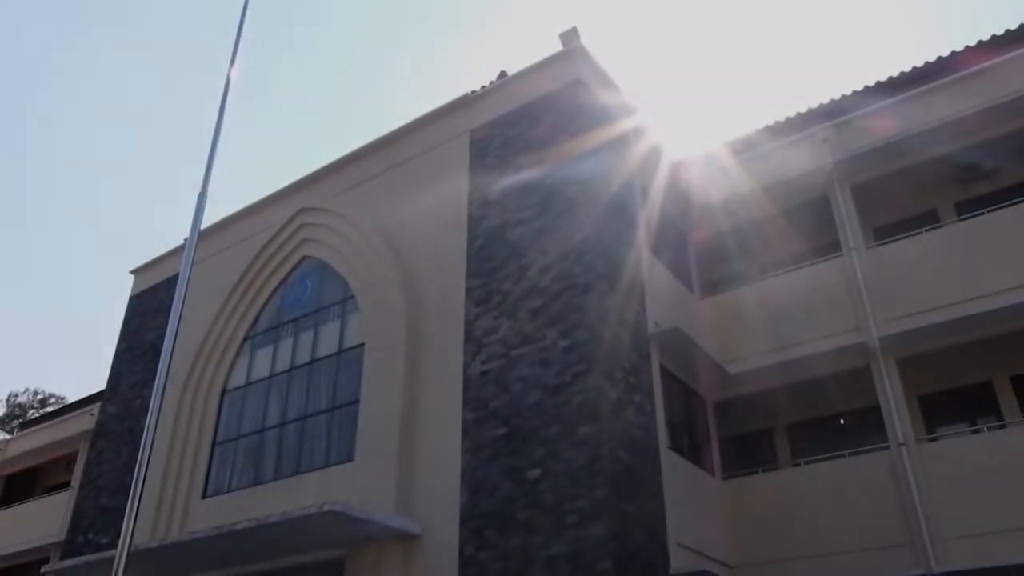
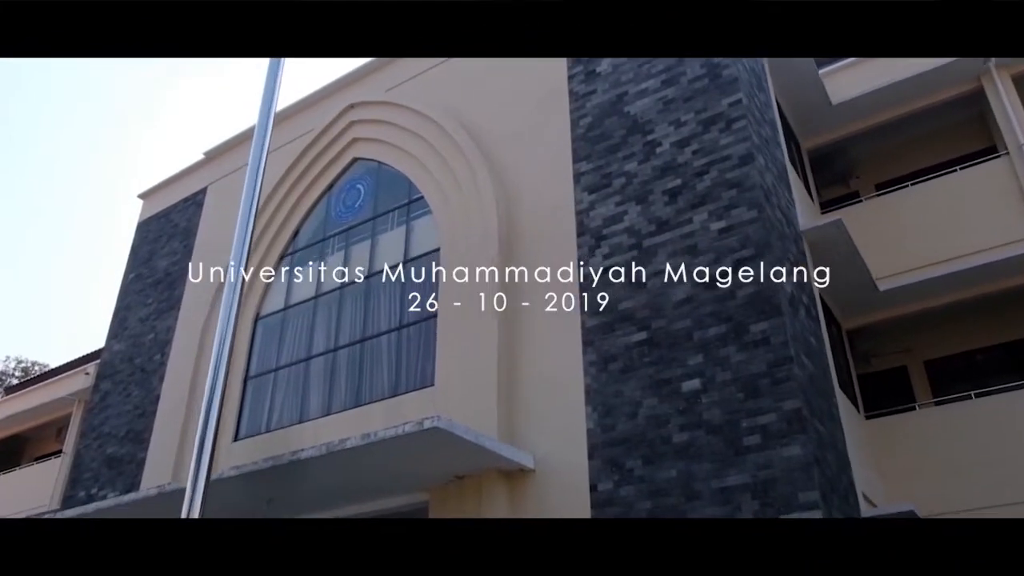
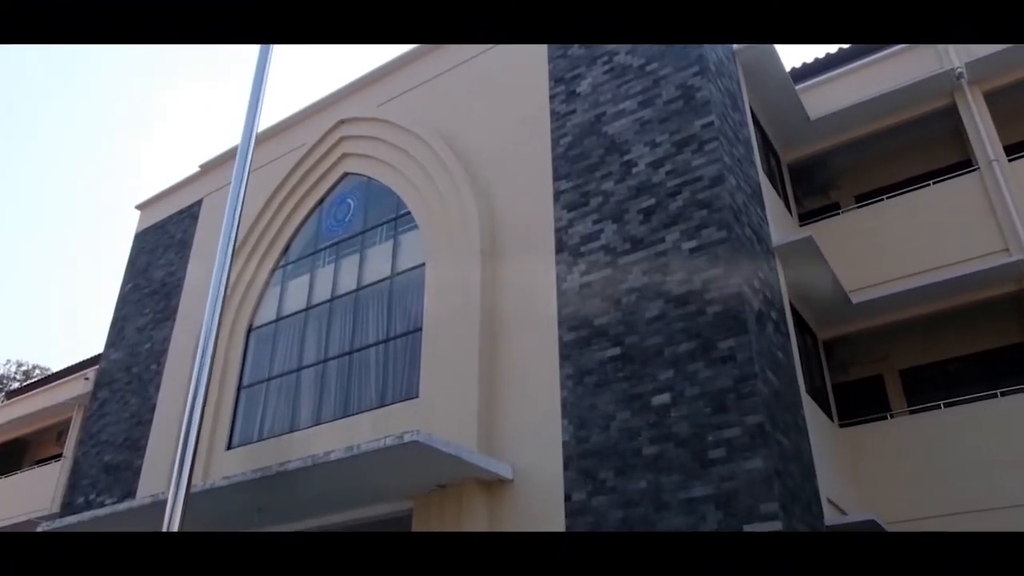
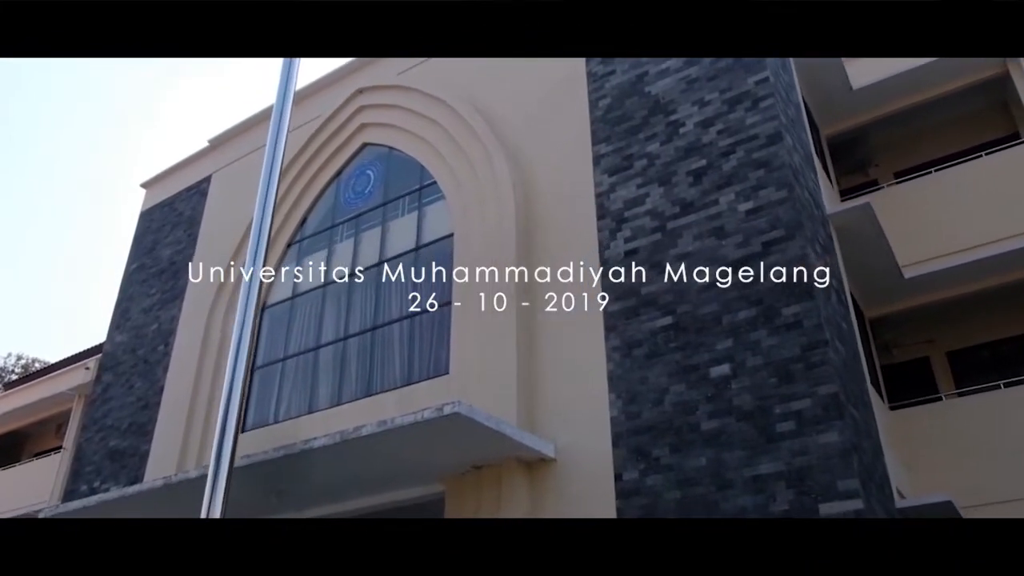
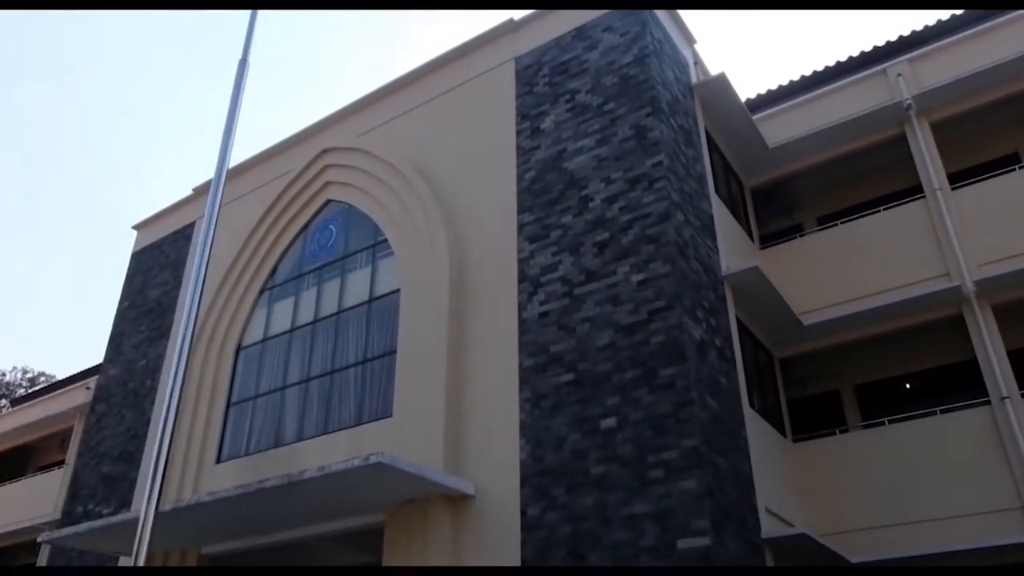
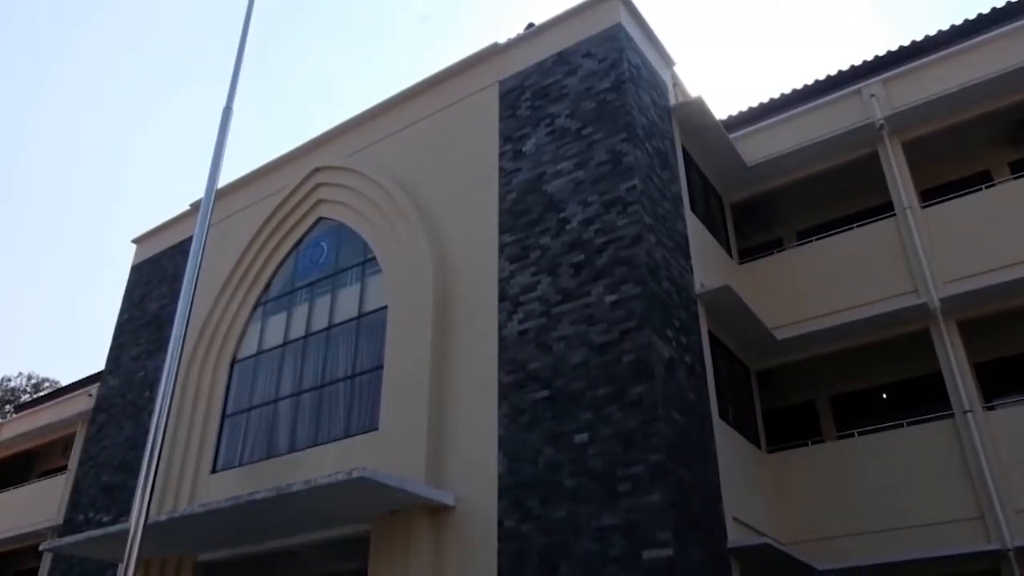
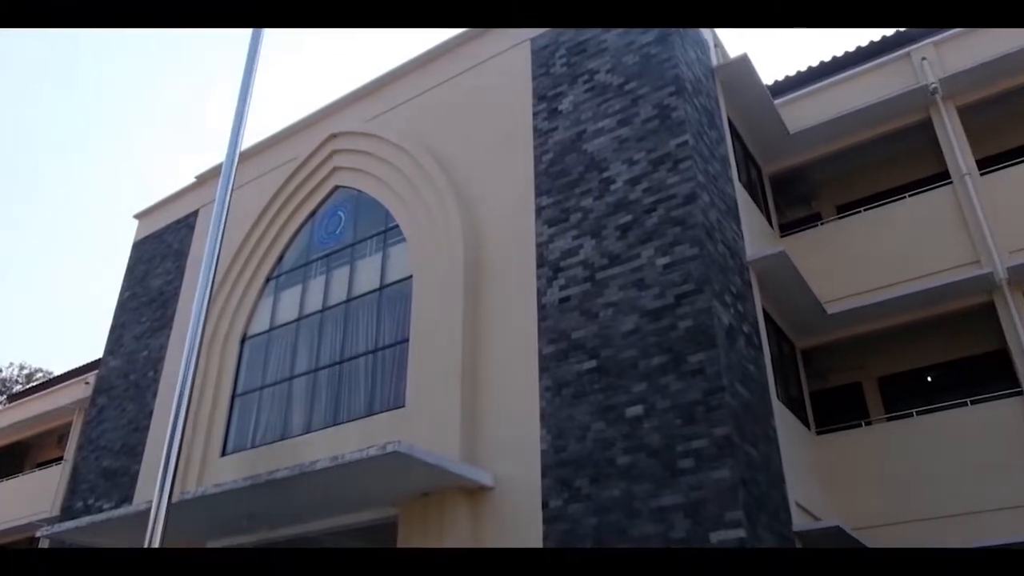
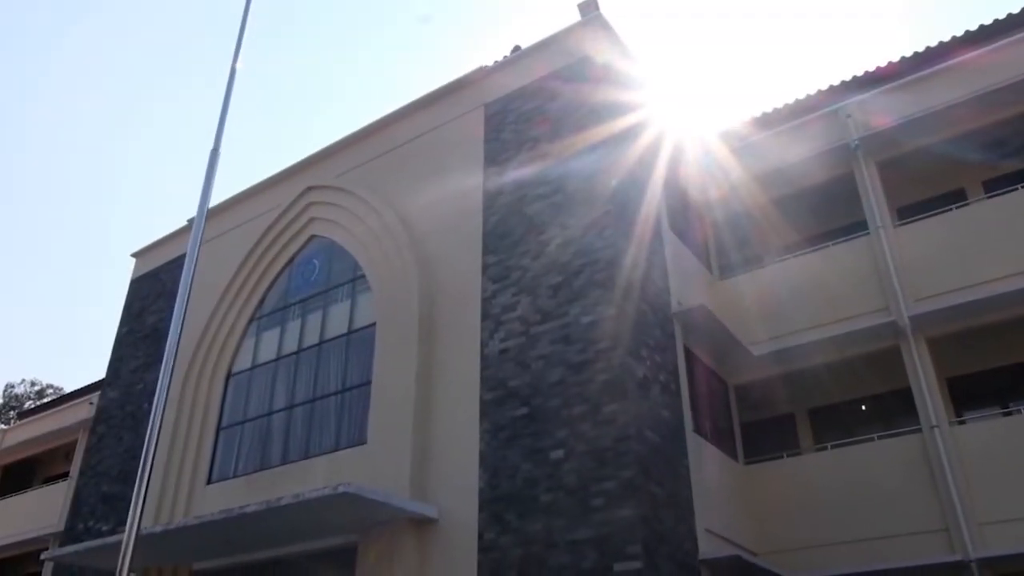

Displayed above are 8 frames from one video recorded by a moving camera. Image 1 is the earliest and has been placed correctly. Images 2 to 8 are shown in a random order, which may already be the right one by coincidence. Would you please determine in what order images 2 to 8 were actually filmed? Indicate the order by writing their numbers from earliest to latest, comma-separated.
8, 6, 5, 7, 3, 2, 4
